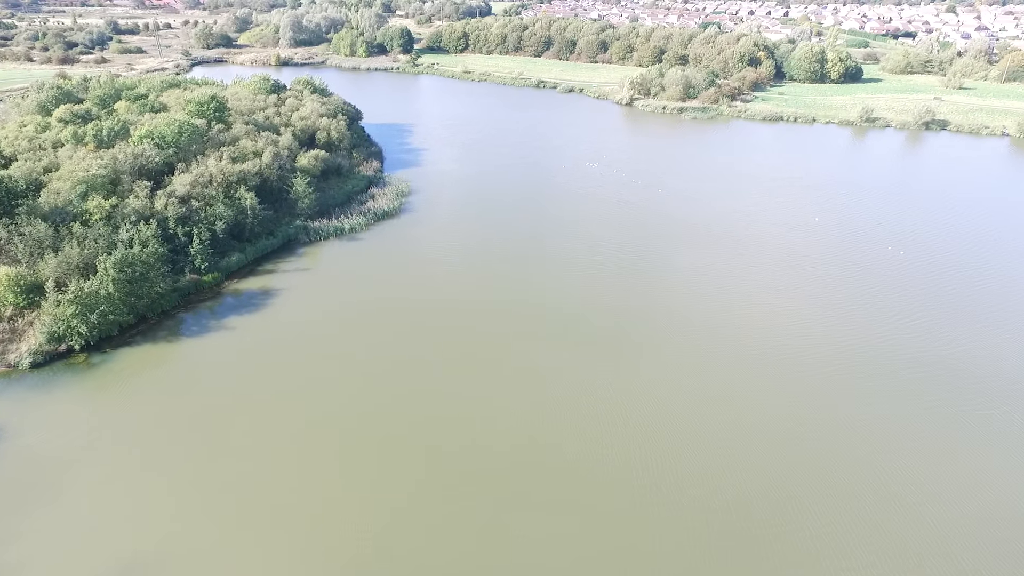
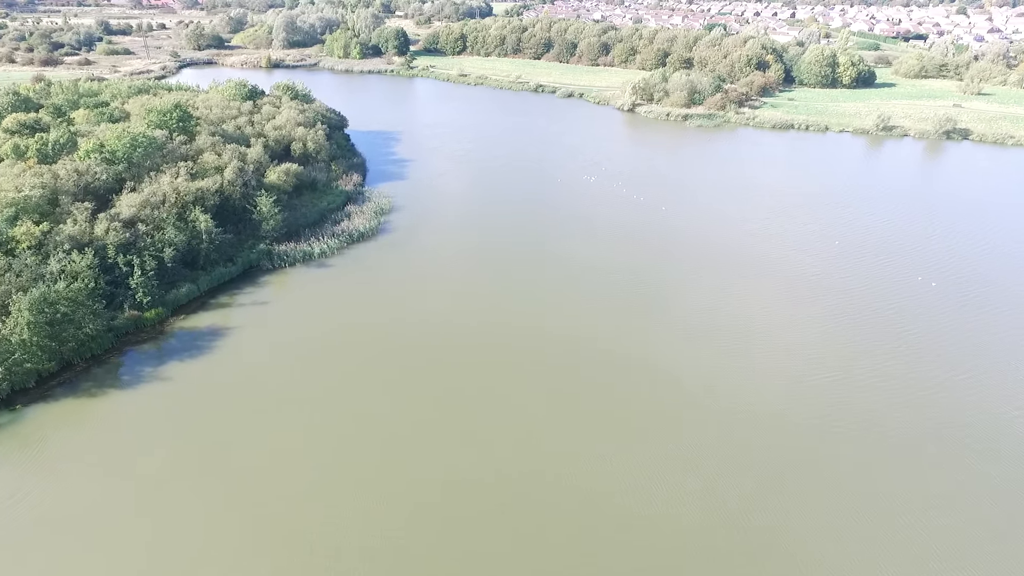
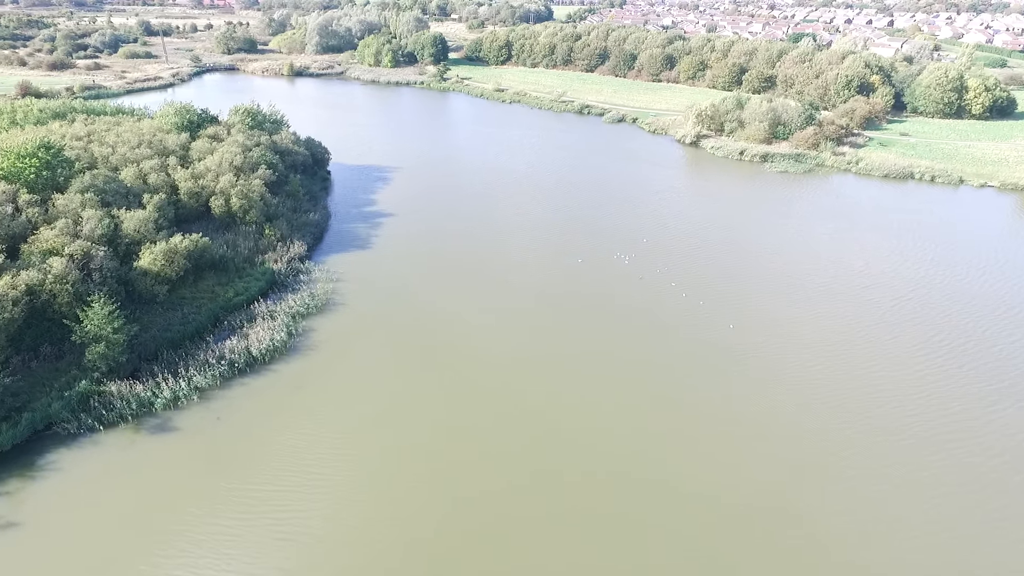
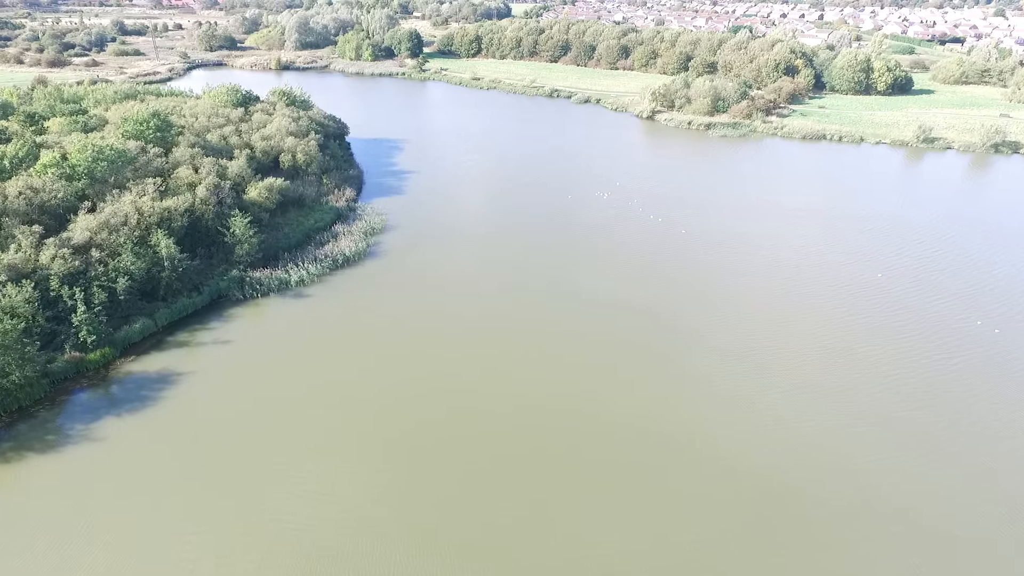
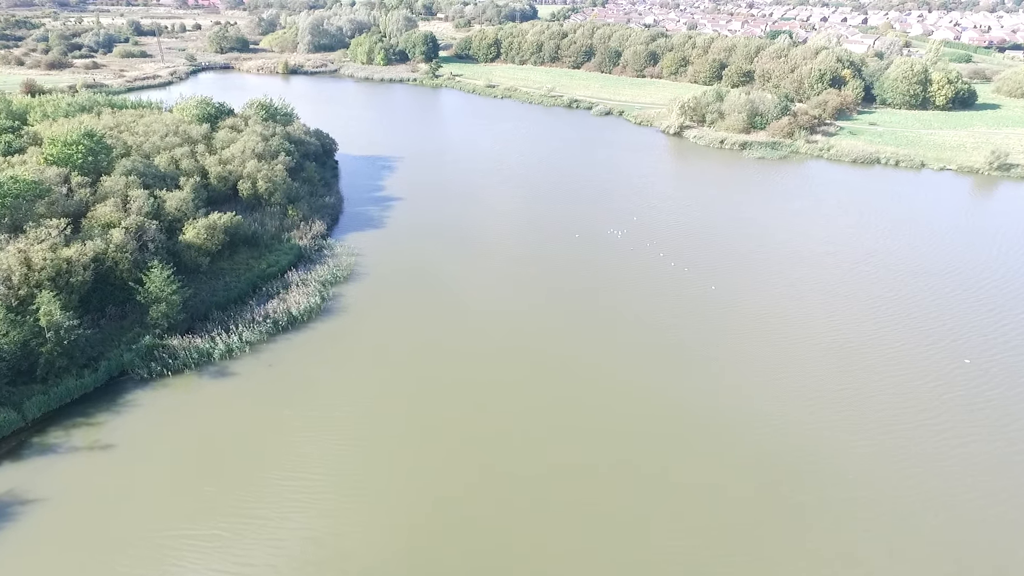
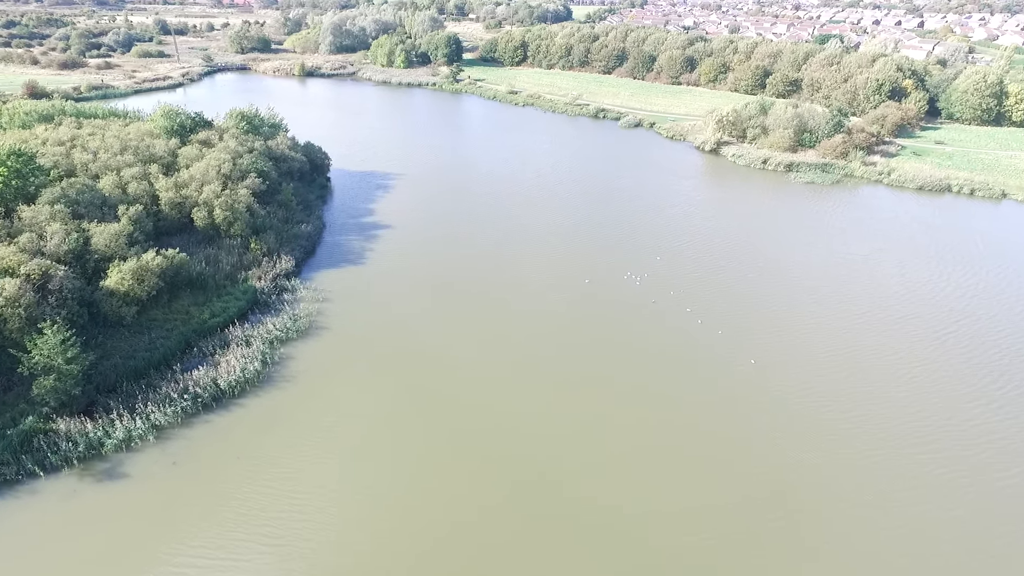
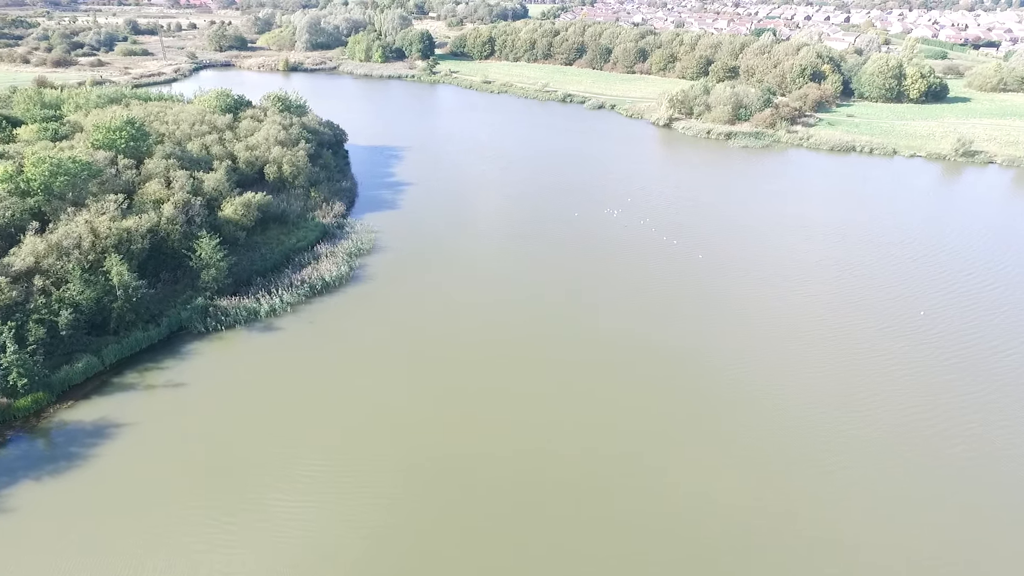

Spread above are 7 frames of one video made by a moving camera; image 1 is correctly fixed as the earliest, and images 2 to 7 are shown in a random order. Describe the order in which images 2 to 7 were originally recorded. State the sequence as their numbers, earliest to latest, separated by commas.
2, 4, 7, 5, 3, 6
